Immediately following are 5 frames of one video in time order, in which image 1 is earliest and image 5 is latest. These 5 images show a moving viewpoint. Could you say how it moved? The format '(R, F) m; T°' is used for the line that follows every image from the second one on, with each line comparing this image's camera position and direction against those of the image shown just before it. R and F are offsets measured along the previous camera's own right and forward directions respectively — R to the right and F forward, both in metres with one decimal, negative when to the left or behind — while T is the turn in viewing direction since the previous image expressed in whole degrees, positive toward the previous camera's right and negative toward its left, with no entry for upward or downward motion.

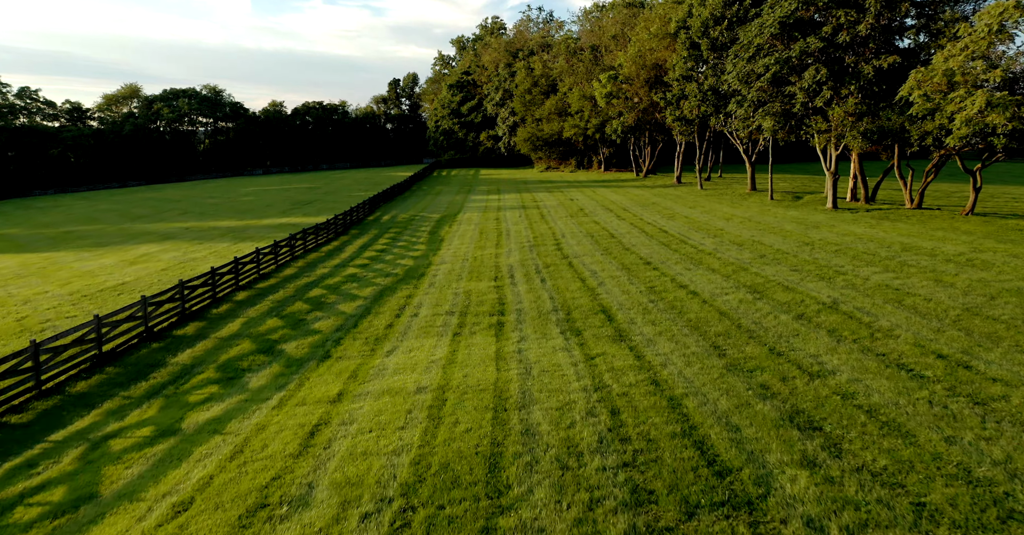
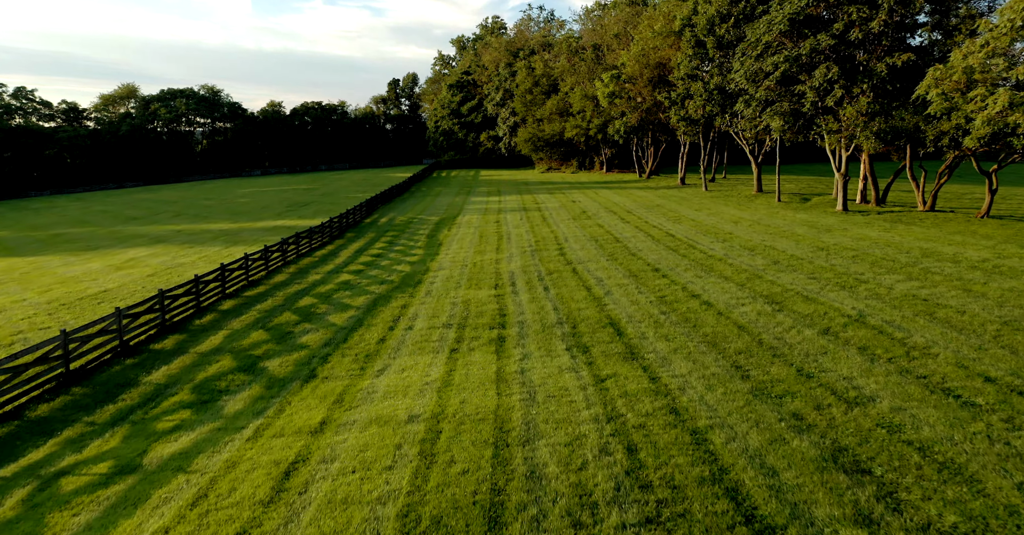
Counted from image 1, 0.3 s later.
(0.0, +1.1) m; 0°
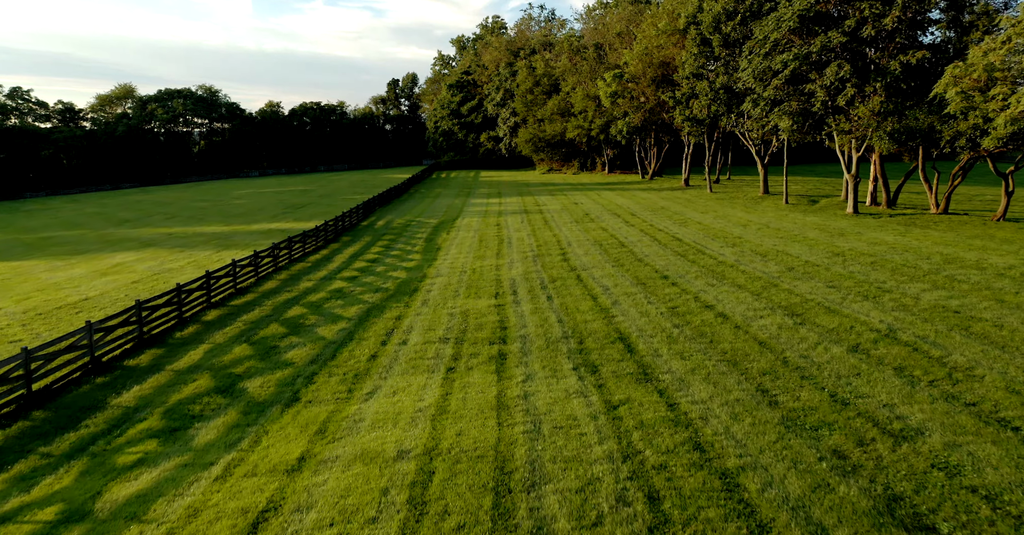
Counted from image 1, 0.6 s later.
(0.0, +1.0) m; 0°
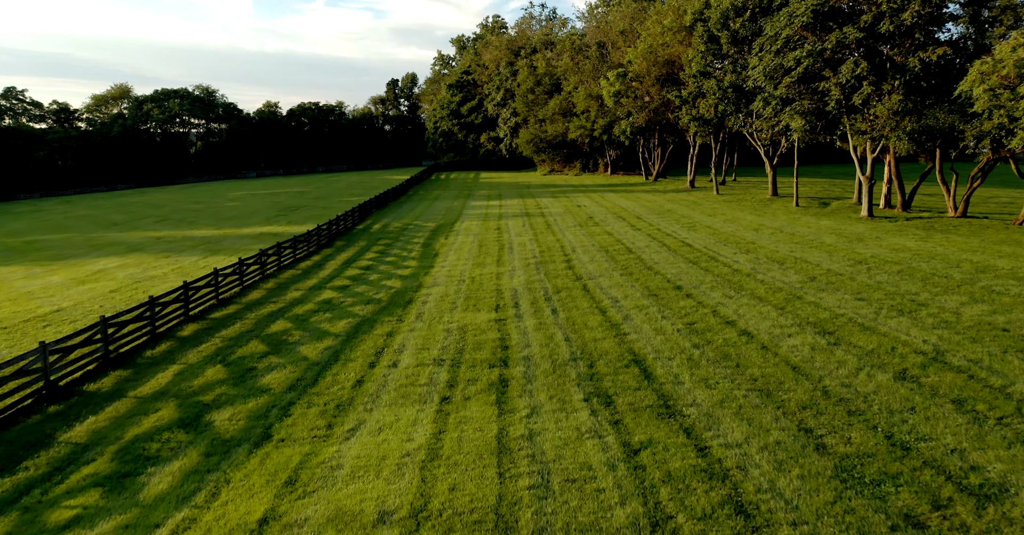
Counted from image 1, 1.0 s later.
(0.0, +1.4) m; 0°
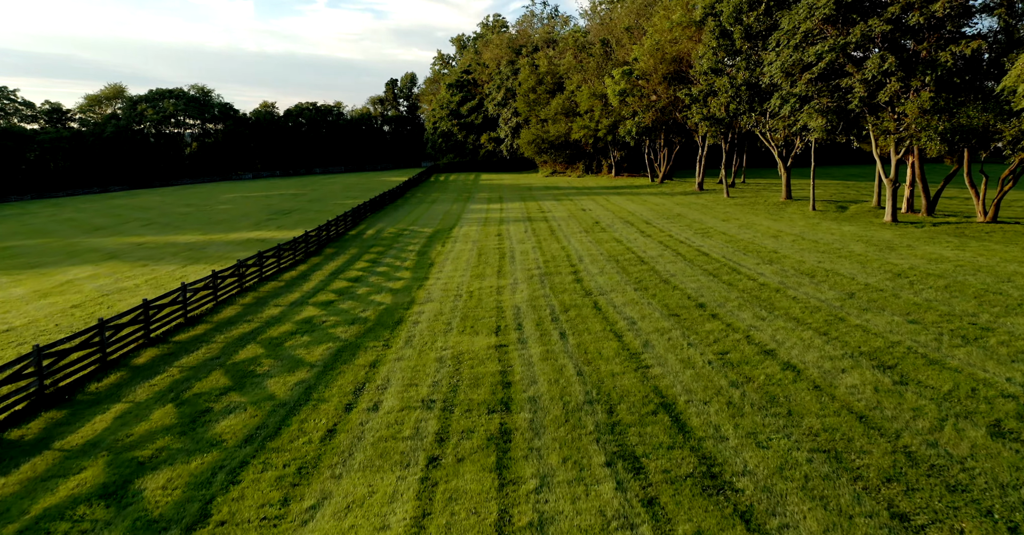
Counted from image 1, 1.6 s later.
(0.0, +2.0) m; 0°
